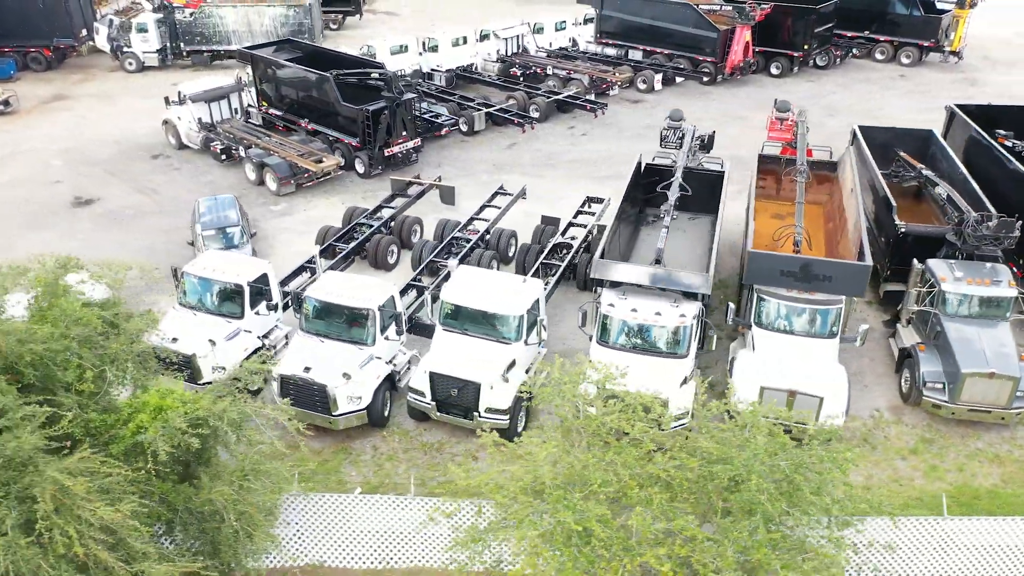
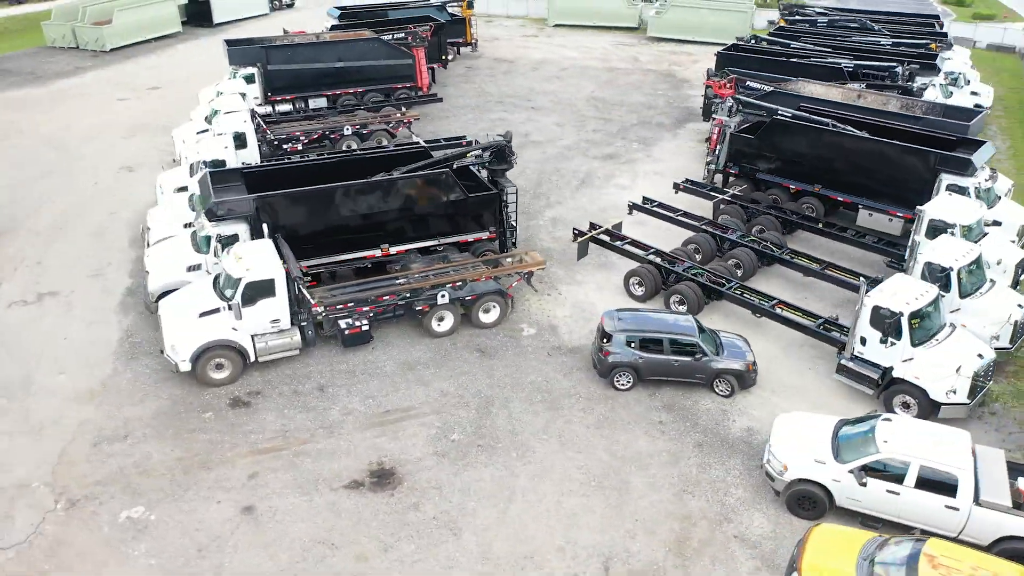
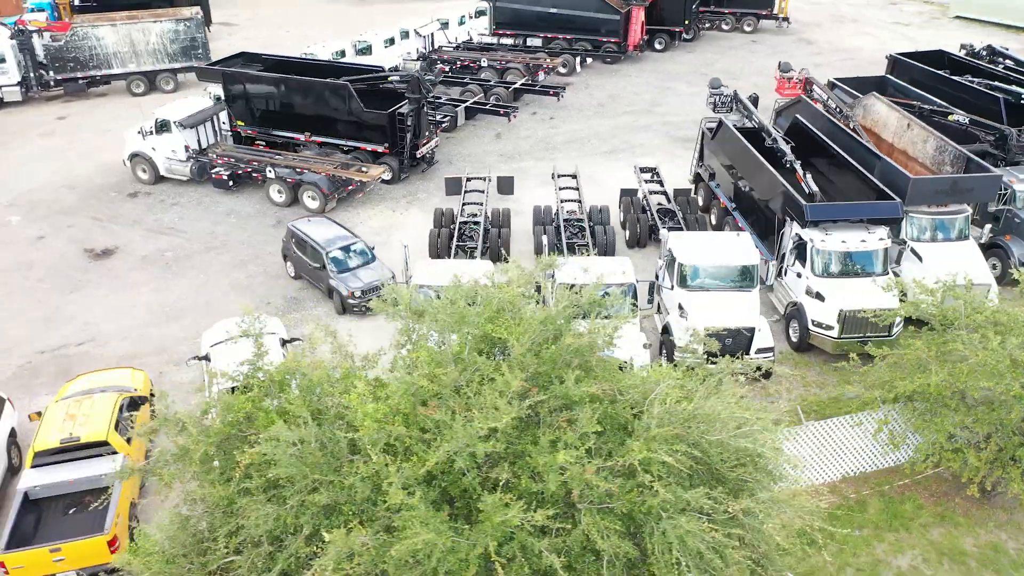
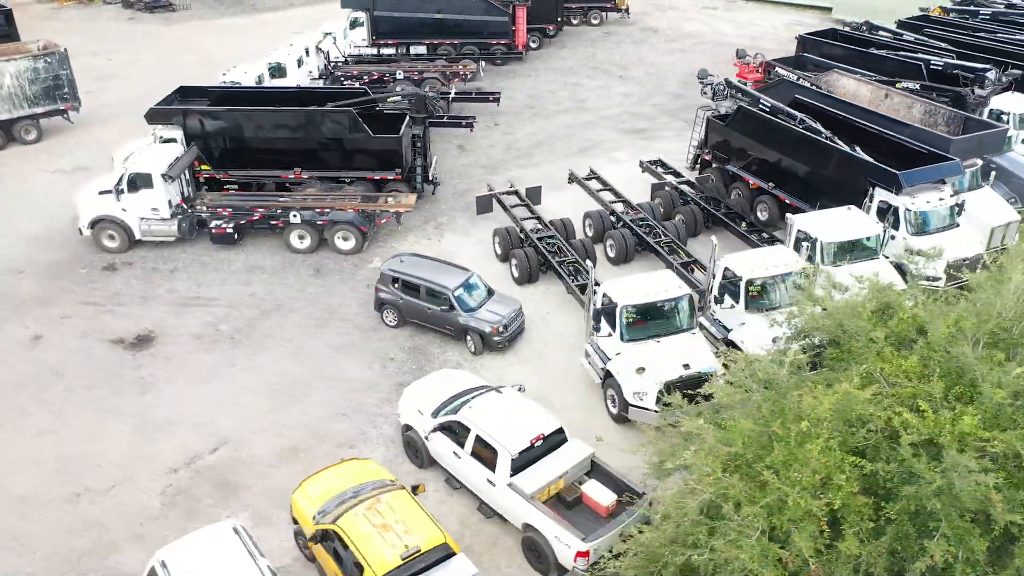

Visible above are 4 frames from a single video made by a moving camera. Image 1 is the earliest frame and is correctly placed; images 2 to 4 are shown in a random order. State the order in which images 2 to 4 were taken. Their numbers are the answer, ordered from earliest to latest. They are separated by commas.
3, 4, 2
